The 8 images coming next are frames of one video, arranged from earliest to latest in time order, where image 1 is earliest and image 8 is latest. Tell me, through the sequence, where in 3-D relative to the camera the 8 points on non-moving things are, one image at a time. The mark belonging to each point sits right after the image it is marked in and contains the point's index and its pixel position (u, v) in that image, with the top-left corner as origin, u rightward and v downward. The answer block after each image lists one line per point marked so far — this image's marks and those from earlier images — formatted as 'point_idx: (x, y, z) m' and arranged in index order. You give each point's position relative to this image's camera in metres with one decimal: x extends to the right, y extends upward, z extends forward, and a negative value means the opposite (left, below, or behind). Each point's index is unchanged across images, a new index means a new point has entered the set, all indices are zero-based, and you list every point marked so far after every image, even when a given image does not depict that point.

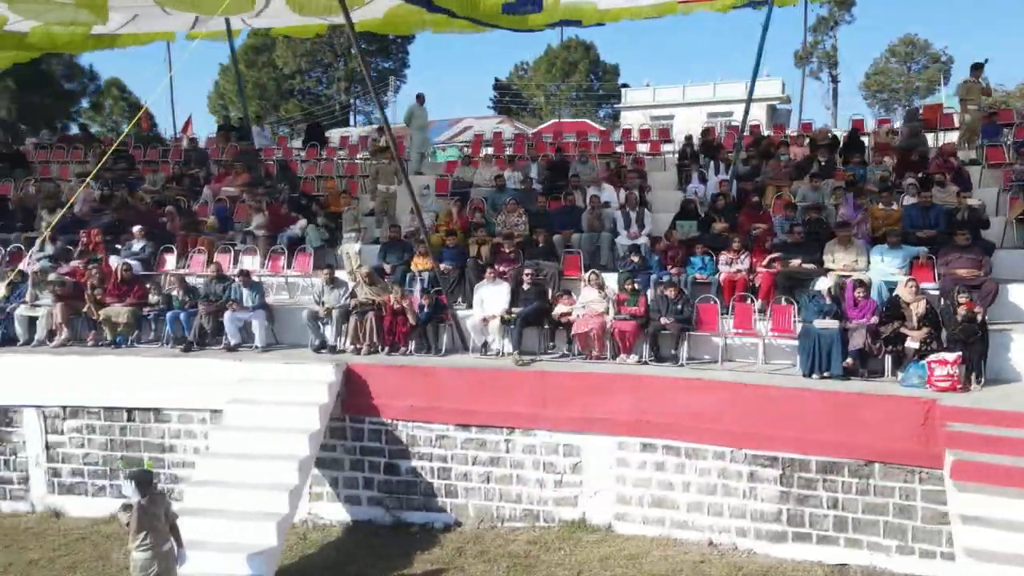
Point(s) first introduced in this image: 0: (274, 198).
0: (-3.8, +1.5, +12.2) m
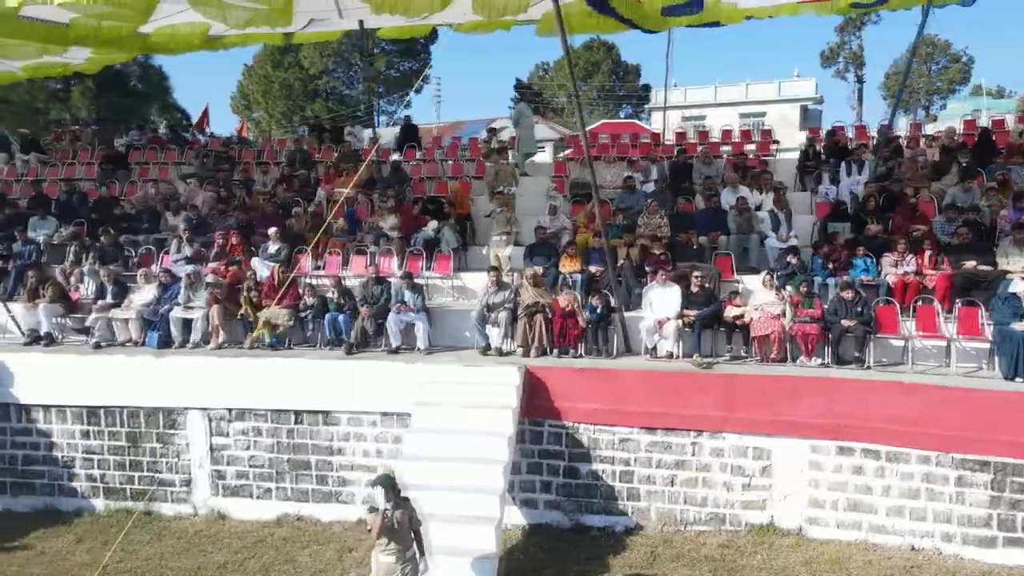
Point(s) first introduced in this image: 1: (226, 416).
0: (-1.7, +1.5, +12.2) m
1: (-3.5, -1.6, +9.1) m
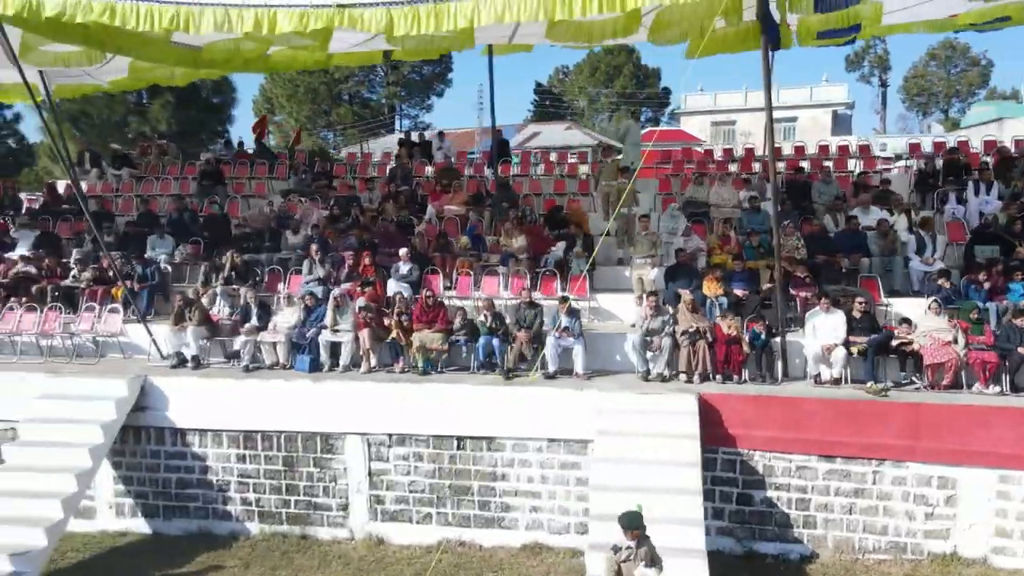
0: (+0.2, +1.2, +12.2) m
1: (-1.5, -1.9, +9.1) m
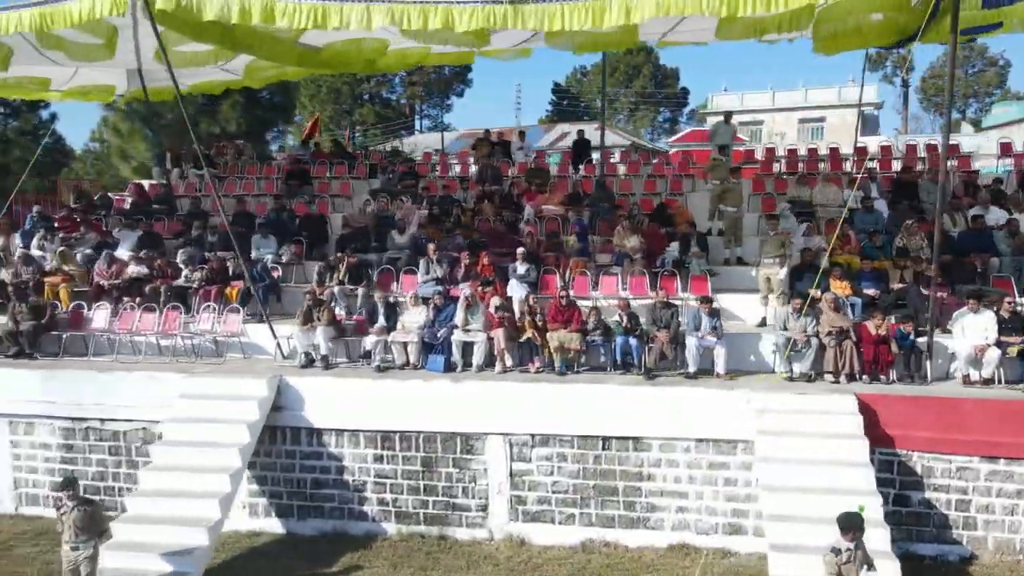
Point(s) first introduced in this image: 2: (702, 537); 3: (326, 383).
0: (+1.9, +1.2, +12.2) m
1: (+0.2, -1.9, +9.0) m
2: (+2.2, -2.9, +8.7) m
3: (-2.3, -1.2, +9.4) m
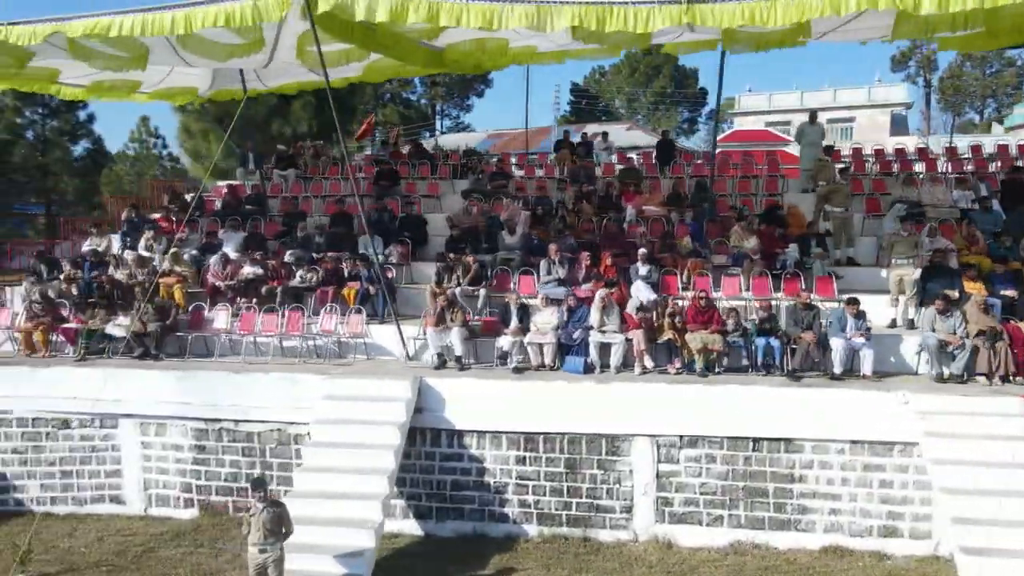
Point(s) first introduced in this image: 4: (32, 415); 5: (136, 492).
0: (+3.7, +1.1, +12.1) m
1: (+2.0, -1.9, +9.0) m
2: (+4.0, -2.9, +8.7) m
3: (-0.6, -1.2, +9.3) m
4: (-6.5, -1.7, +10.2) m
5: (-5.1, -2.8, +10.2) m
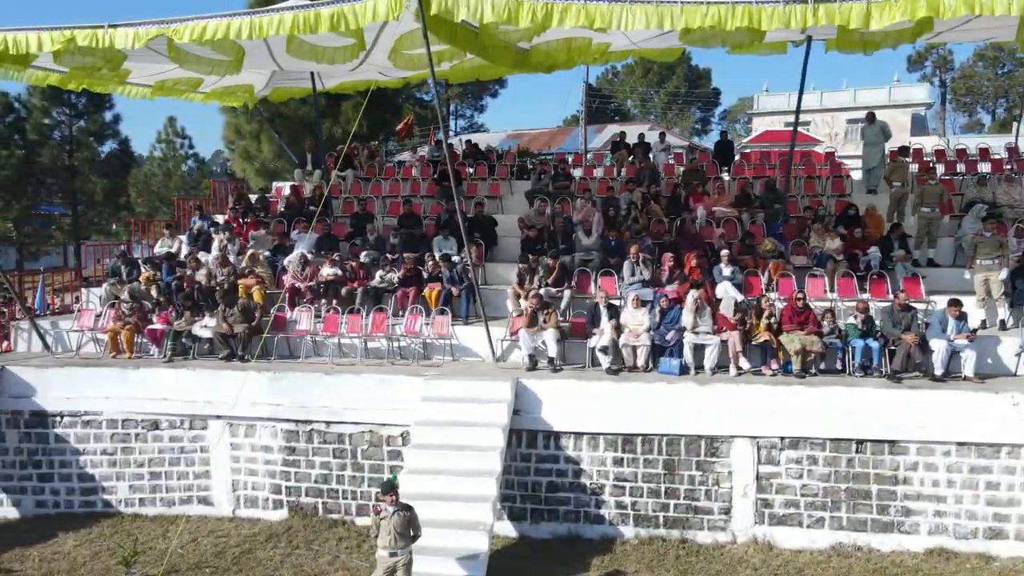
0: (+4.9, +1.1, +12.1) m
1: (+3.2, -1.9, +9.0) m
2: (+5.2, -2.9, +8.7) m
3: (+0.6, -1.2, +9.3) m
4: (-5.3, -1.7, +10.2) m
5: (-3.9, -2.8, +10.2) m
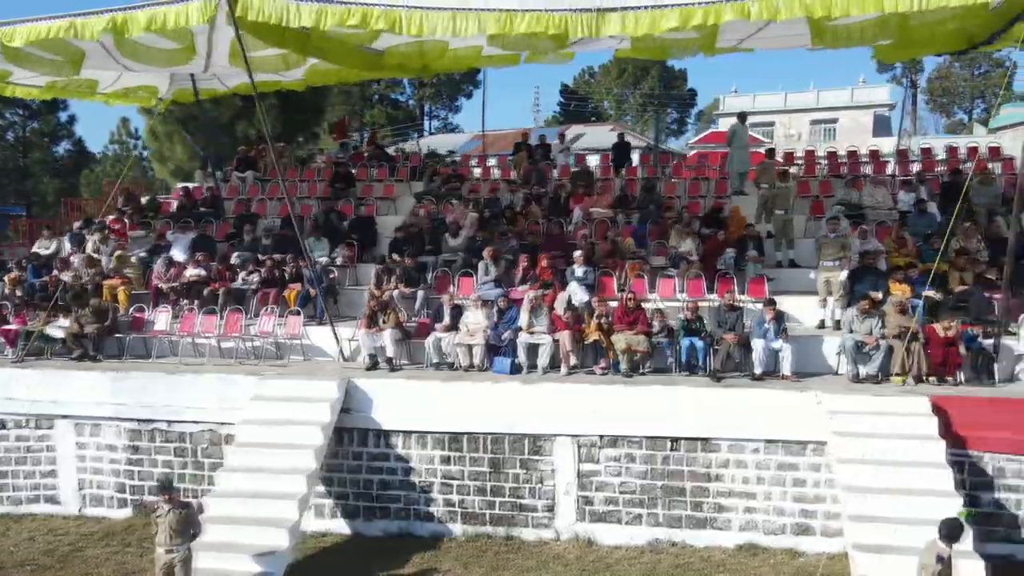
0: (+2.8, +1.1, +12.3) m
1: (+1.0, -1.9, +9.1) m
2: (+3.1, -2.9, +8.8) m
3: (-1.5, -1.2, +9.4) m
4: (-7.5, -1.8, +10.3) m
5: (-6.1, -2.8, +10.3) m
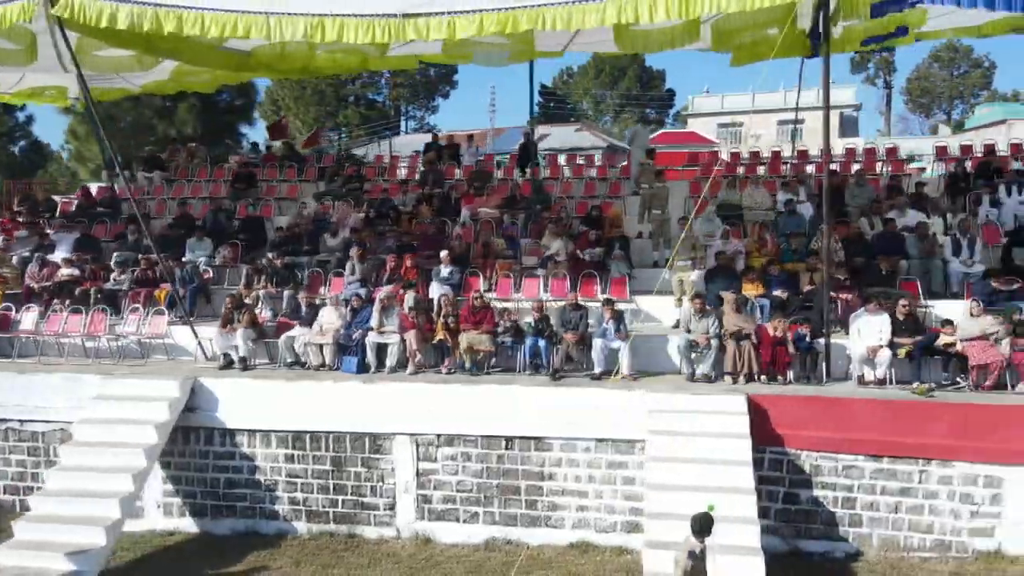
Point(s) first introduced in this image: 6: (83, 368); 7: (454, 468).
0: (+0.8, +1.1, +12.4) m
1: (-1.0, -1.9, +9.2) m
2: (+1.1, -2.9, +8.9) m
3: (-3.5, -1.2, +9.5) m
4: (-9.5, -1.7, +10.3) m
5: (-8.1, -2.8, +10.3) m
6: (-5.9, -1.1, +10.3) m
7: (-0.7, -2.2, +9.2) m
